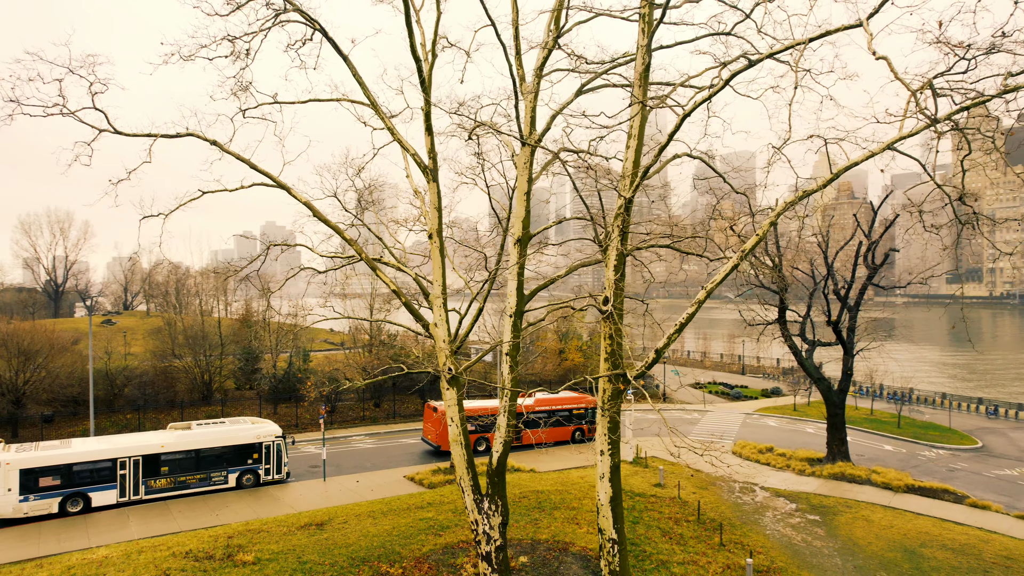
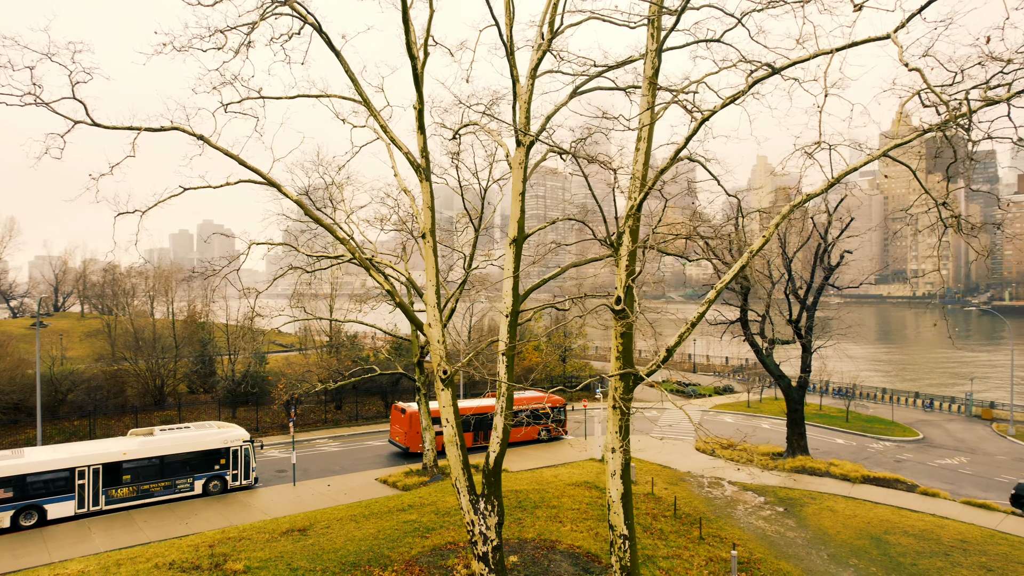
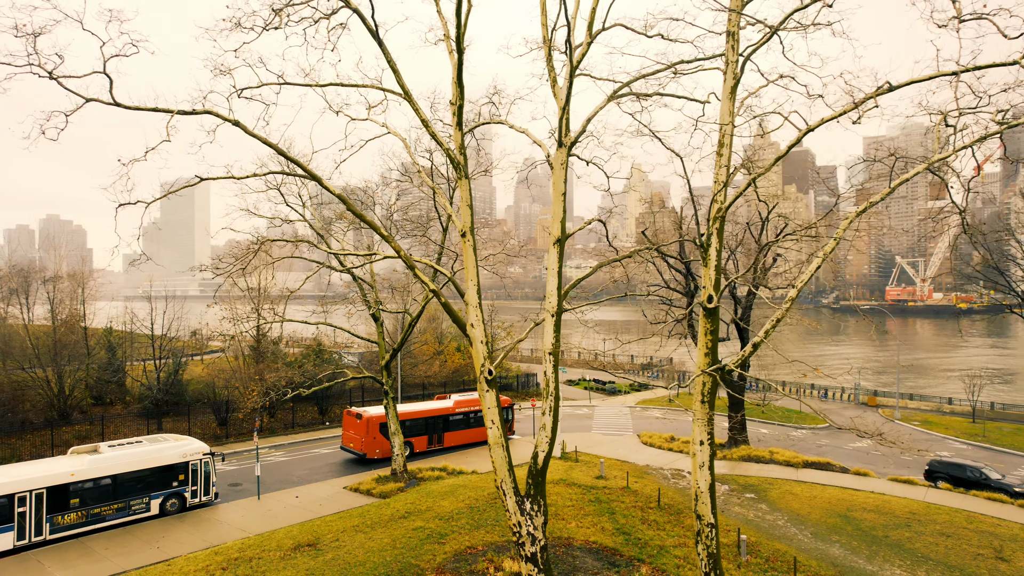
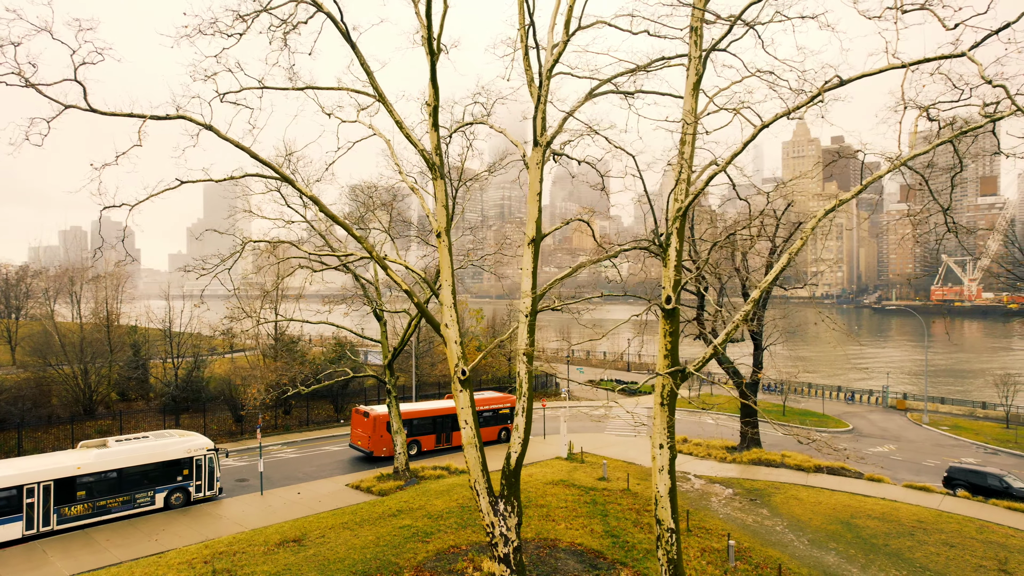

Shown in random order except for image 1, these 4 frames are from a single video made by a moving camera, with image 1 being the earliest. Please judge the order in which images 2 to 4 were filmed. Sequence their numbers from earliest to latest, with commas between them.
2, 4, 3
